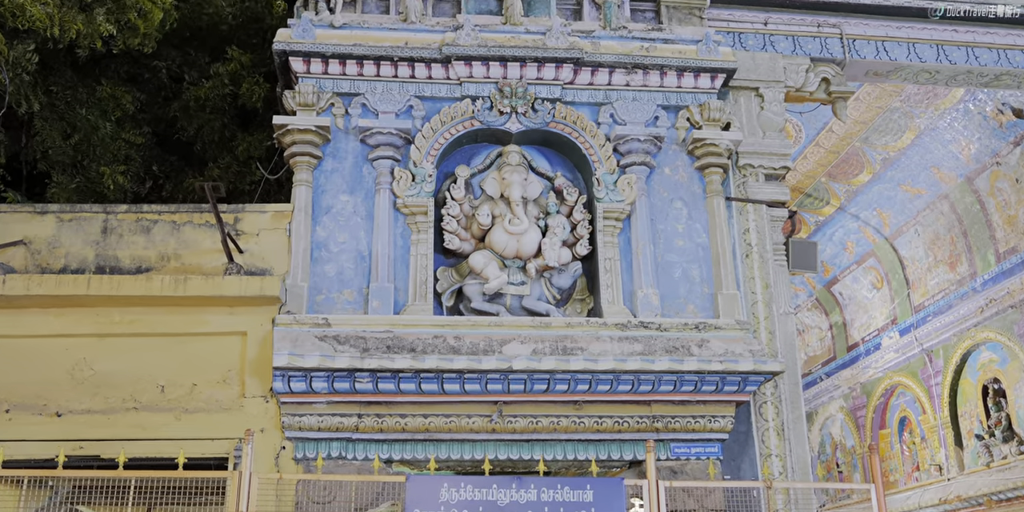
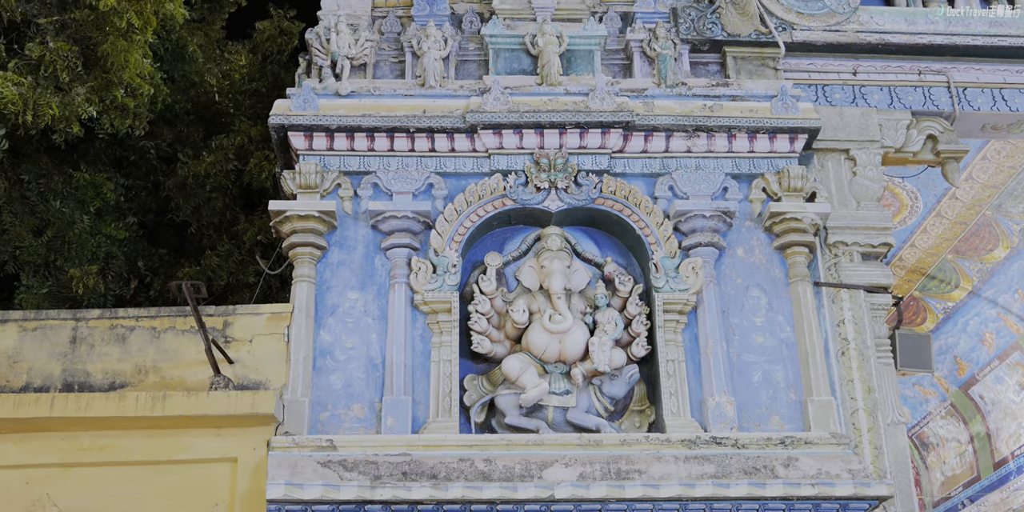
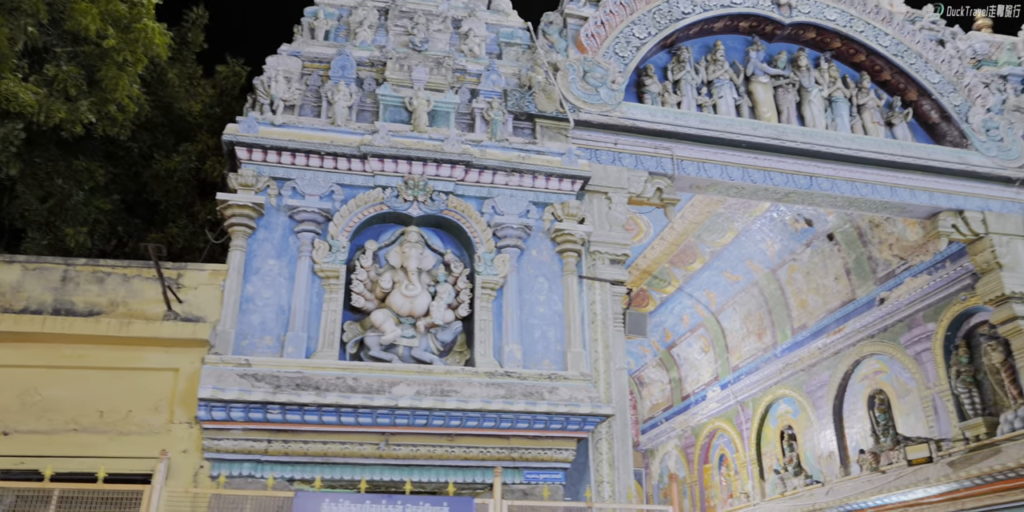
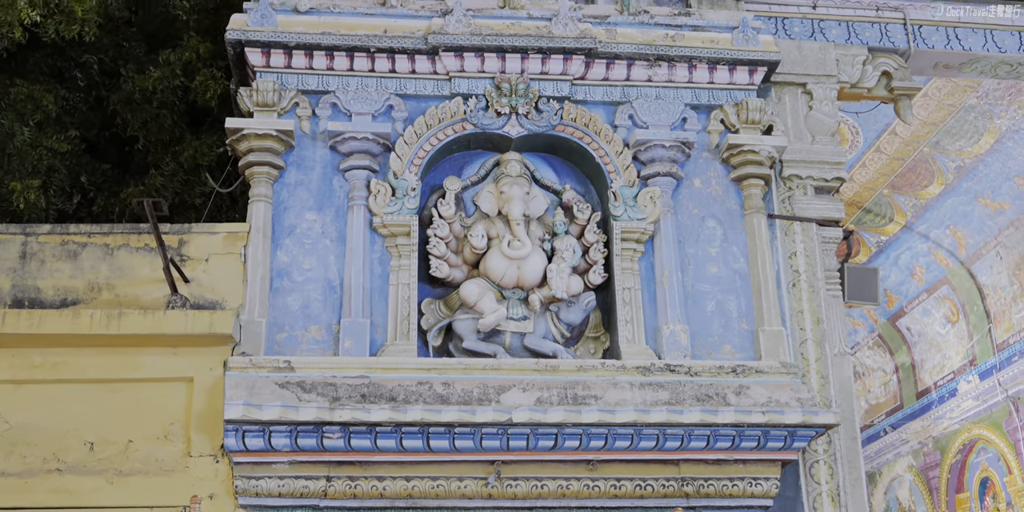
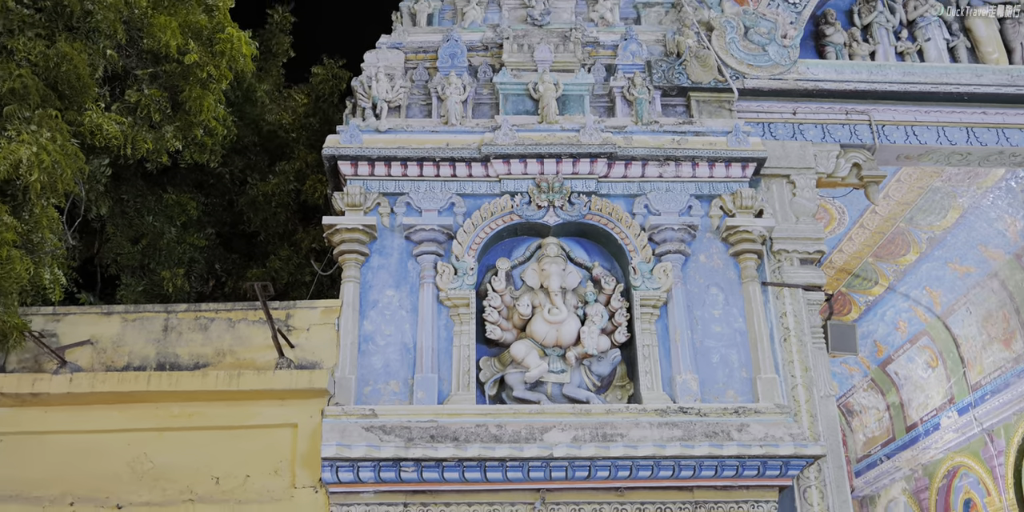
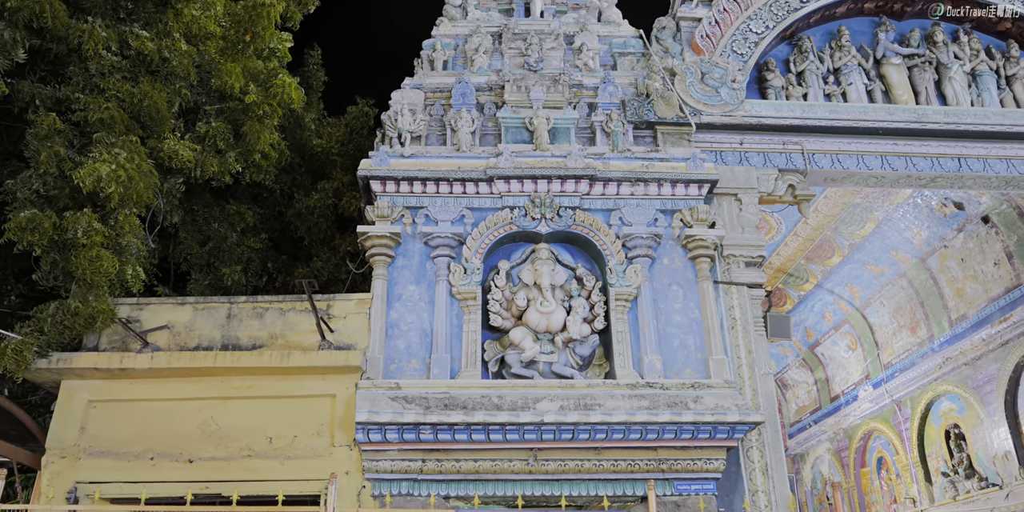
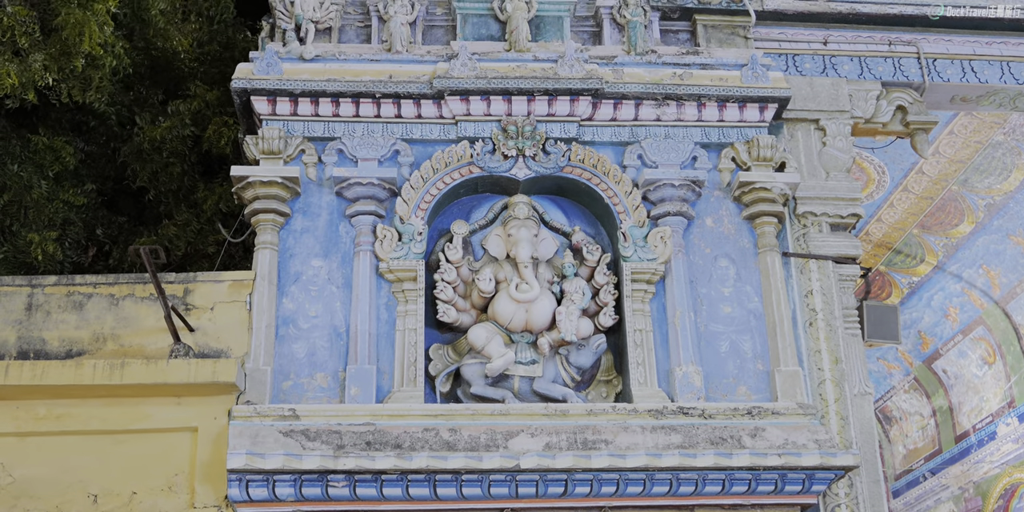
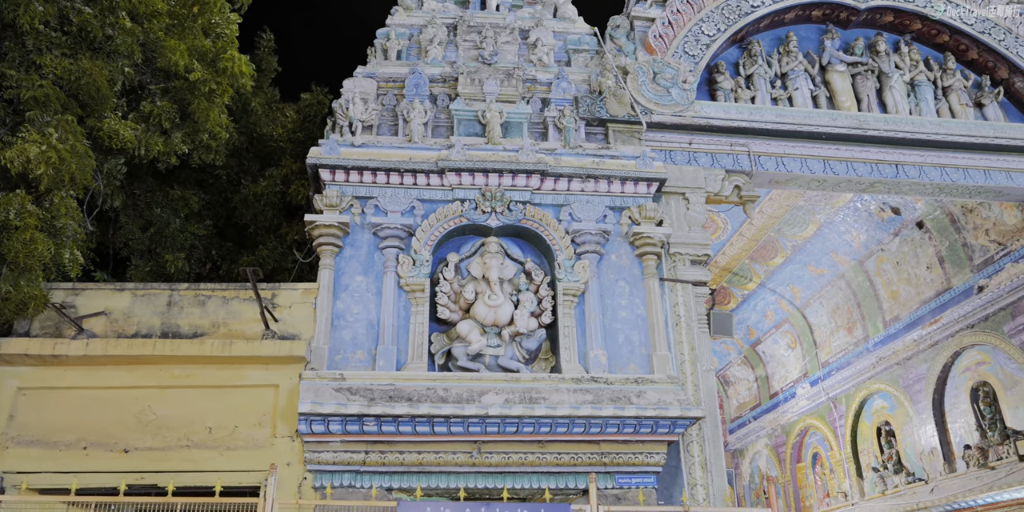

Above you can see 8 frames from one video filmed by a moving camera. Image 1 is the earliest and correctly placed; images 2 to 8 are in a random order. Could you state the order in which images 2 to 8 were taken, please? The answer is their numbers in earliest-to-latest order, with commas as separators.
4, 7, 2, 5, 6, 8, 3
